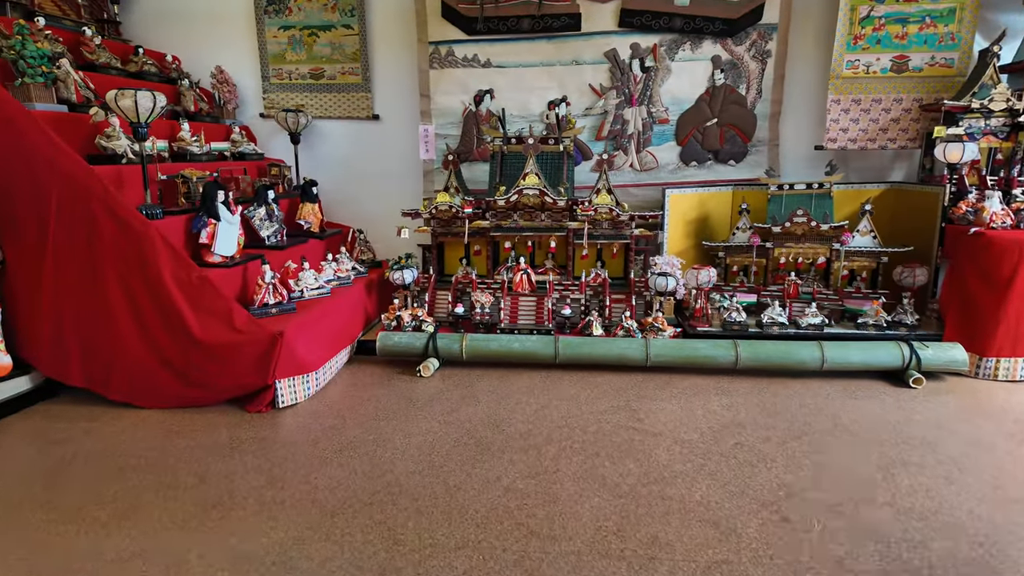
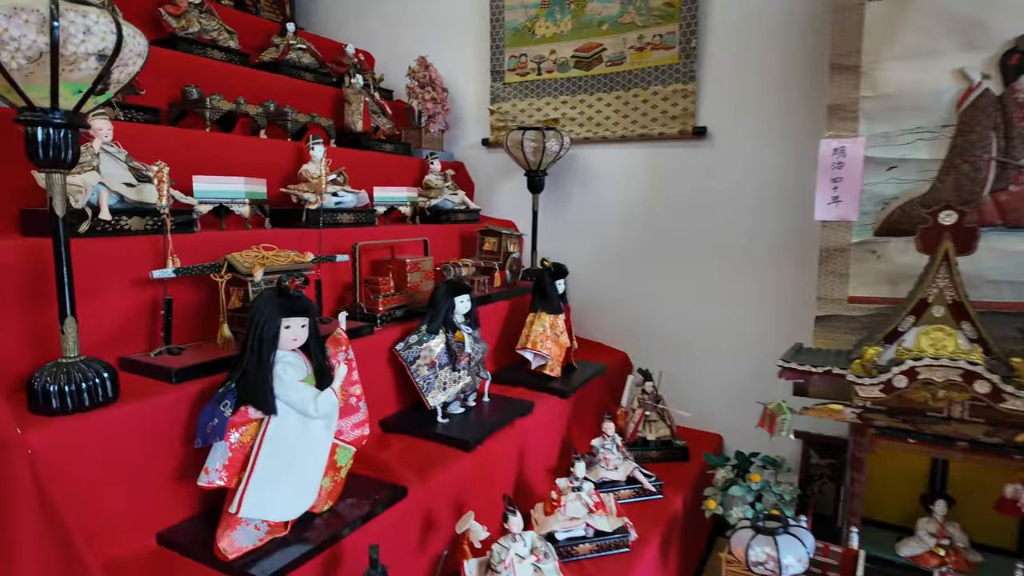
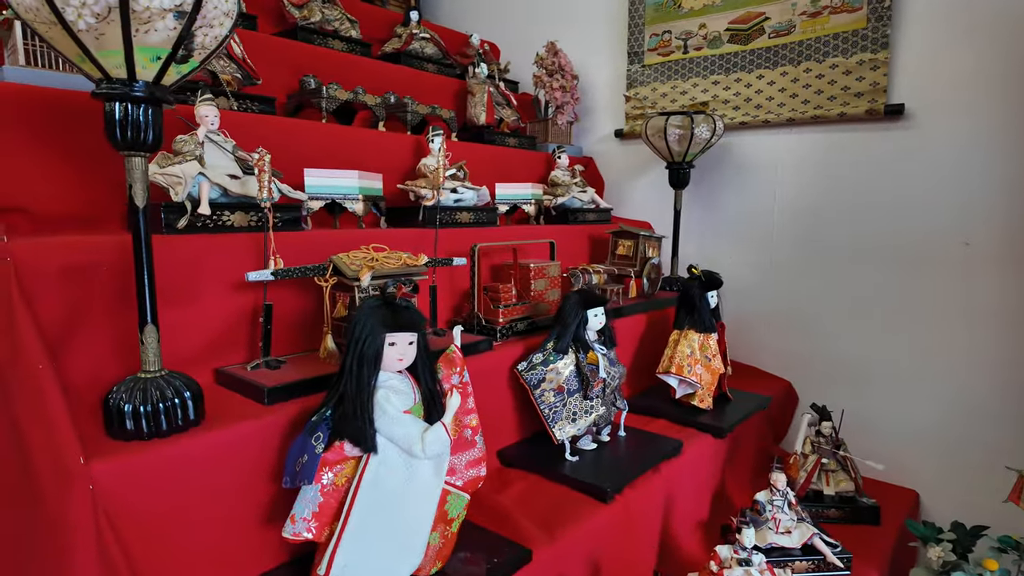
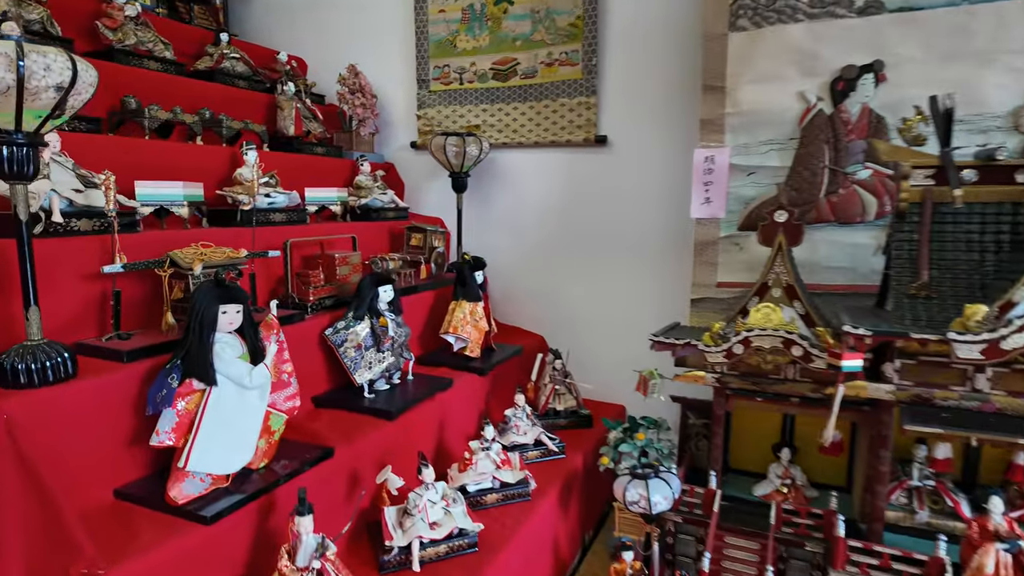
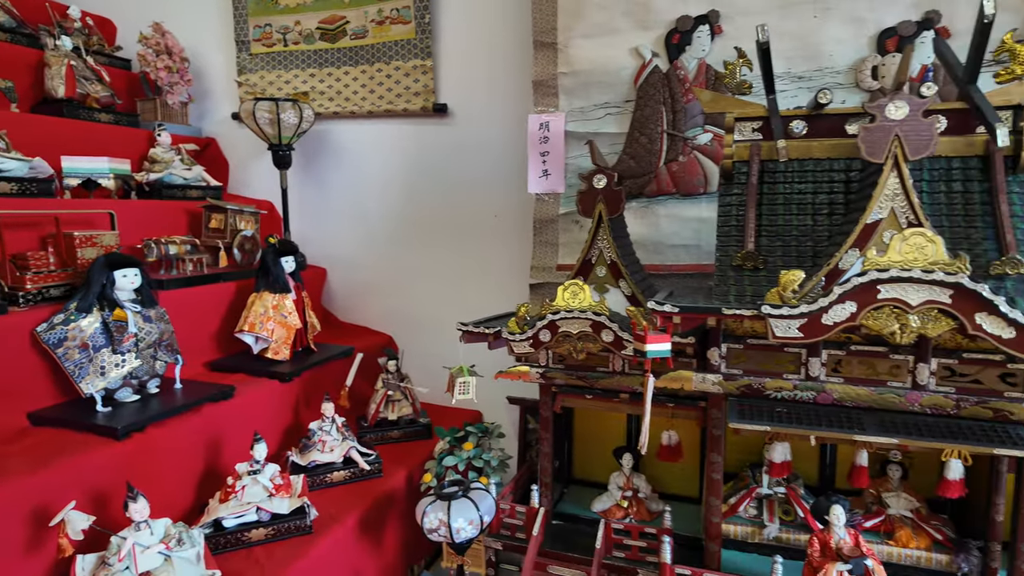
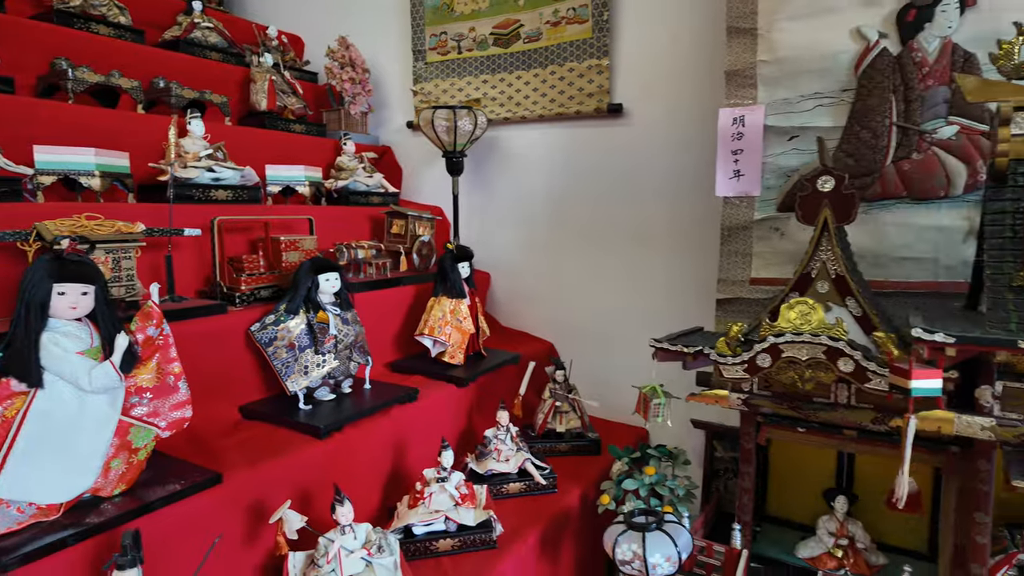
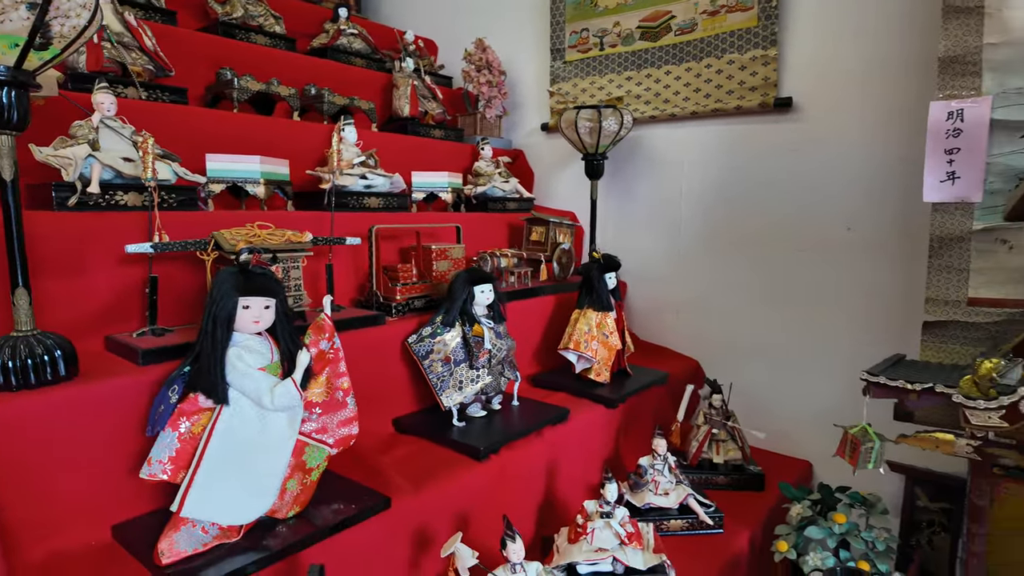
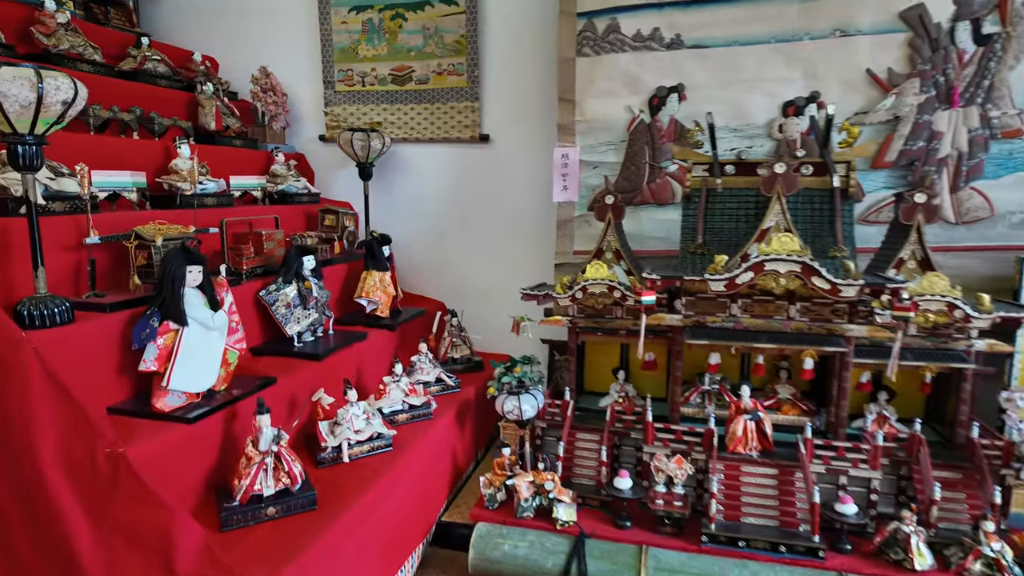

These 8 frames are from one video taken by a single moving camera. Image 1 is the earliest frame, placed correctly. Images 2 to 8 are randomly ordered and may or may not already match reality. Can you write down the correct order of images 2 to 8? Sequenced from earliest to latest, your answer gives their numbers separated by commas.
8, 4, 2, 3, 7, 6, 5
